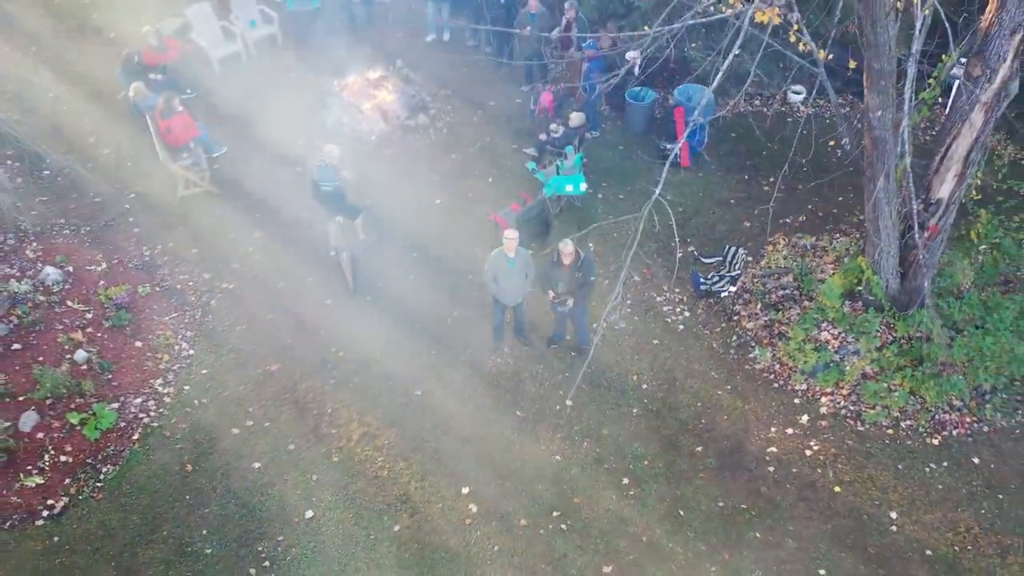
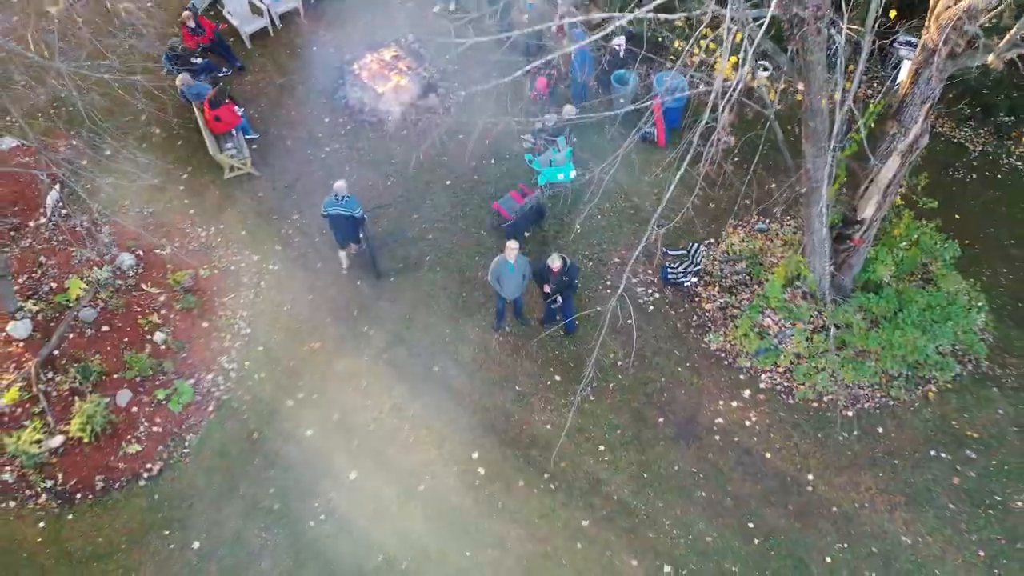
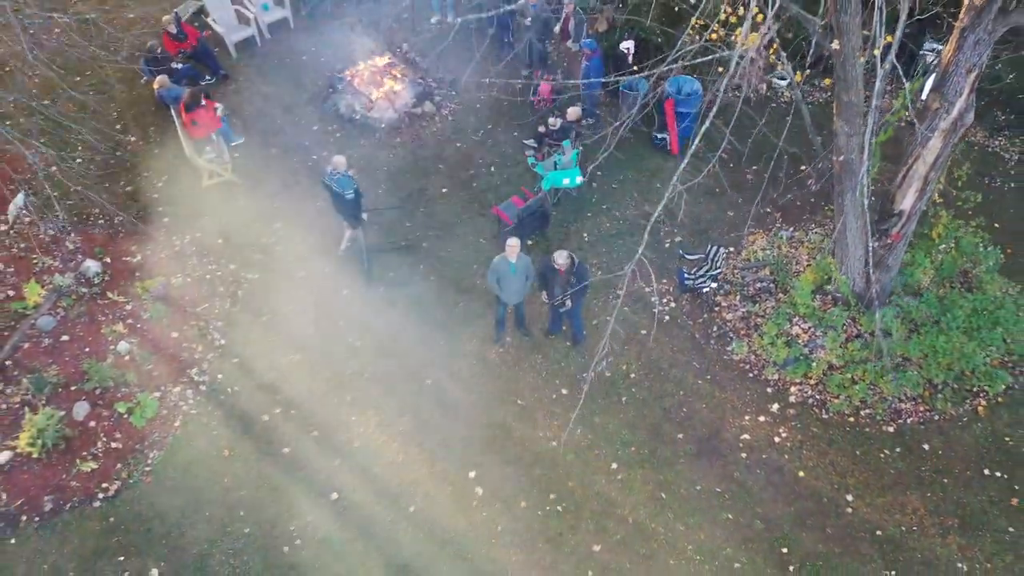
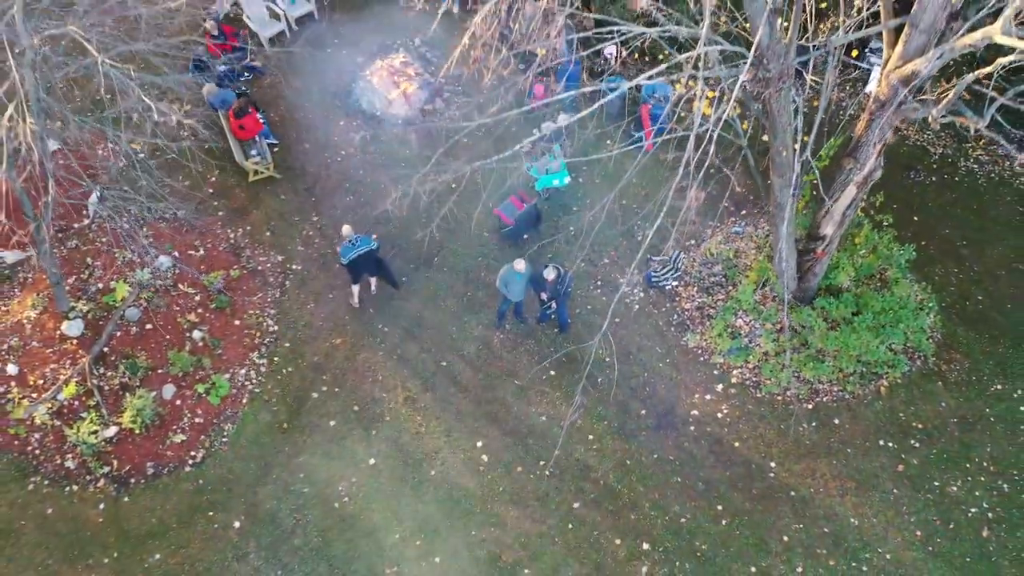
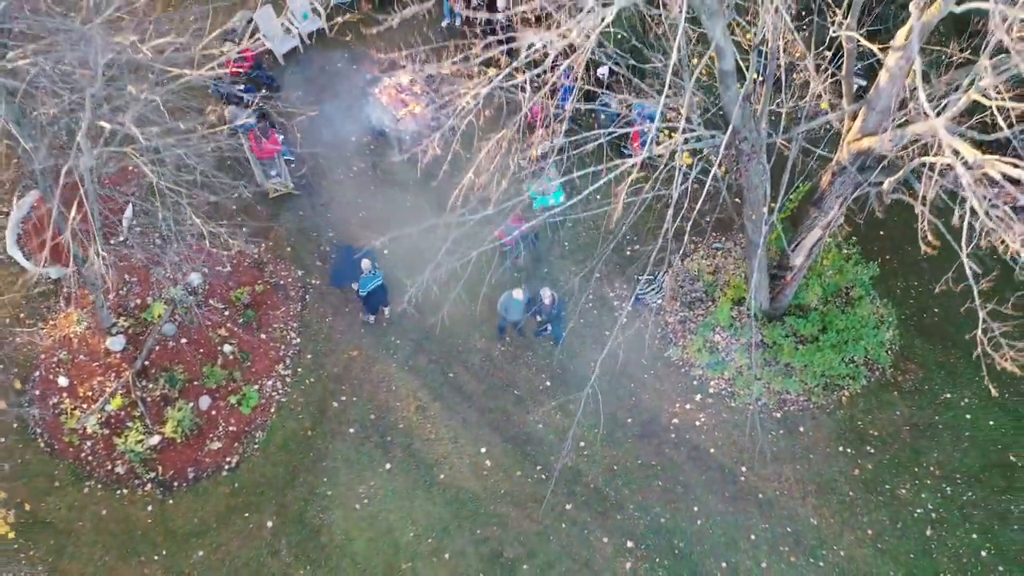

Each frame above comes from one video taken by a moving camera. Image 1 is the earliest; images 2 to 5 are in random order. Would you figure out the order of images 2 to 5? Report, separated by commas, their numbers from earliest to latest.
3, 2, 4, 5
